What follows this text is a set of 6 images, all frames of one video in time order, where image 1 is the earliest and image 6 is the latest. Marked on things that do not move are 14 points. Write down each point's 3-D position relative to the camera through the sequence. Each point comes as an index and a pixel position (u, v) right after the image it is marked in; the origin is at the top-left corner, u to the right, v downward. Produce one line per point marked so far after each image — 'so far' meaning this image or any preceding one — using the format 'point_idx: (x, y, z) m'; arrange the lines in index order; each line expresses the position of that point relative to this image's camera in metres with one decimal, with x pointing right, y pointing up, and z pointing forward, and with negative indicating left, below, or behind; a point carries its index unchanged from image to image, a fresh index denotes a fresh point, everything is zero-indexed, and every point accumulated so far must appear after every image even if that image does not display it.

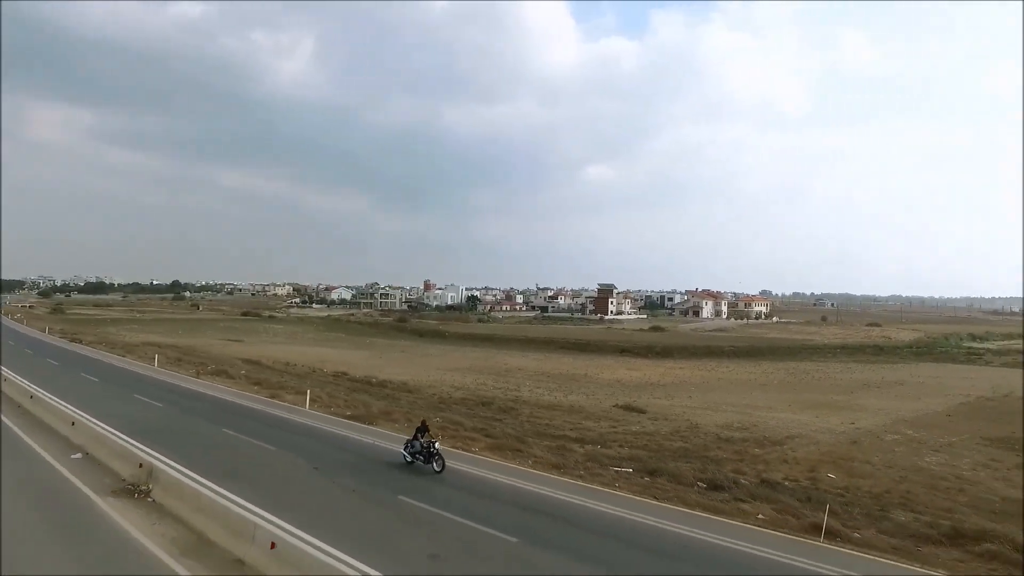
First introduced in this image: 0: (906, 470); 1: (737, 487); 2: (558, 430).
0: (+9.4, -4.3, +14.0) m
1: (+4.2, -3.8, +10.8) m
2: (+1.3, -3.7, +15.2) m
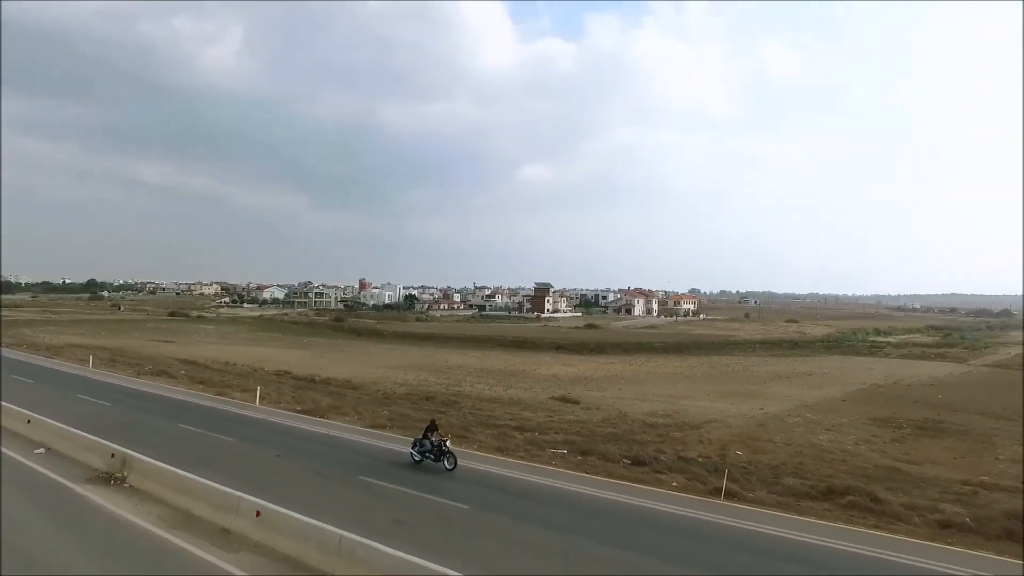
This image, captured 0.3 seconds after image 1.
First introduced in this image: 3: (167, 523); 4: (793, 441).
0: (+7.9, -4.3, +16.0) m
1: (+3.1, -3.8, +12.3) m
2: (-0.2, -3.7, +16.4) m
3: (-4.0, -2.7, +6.8) m
4: (+8.1, -4.4, +16.8) m
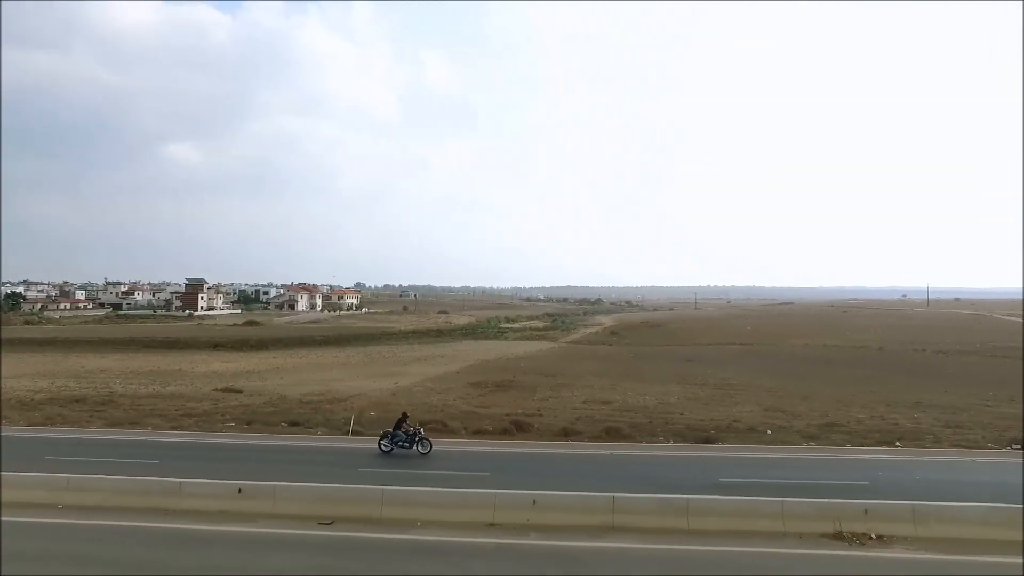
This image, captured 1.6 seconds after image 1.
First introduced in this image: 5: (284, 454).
0: (-3.6, -4.4, +22.2) m
1: (-5.7, -3.9, +16.4) m
2: (-10.7, -3.8, +18.1) m
3: (-8.8, -3.0, +8.0) m
4: (-3.9, -4.5, +22.9) m
5: (-4.8, -3.5, +12.2) m
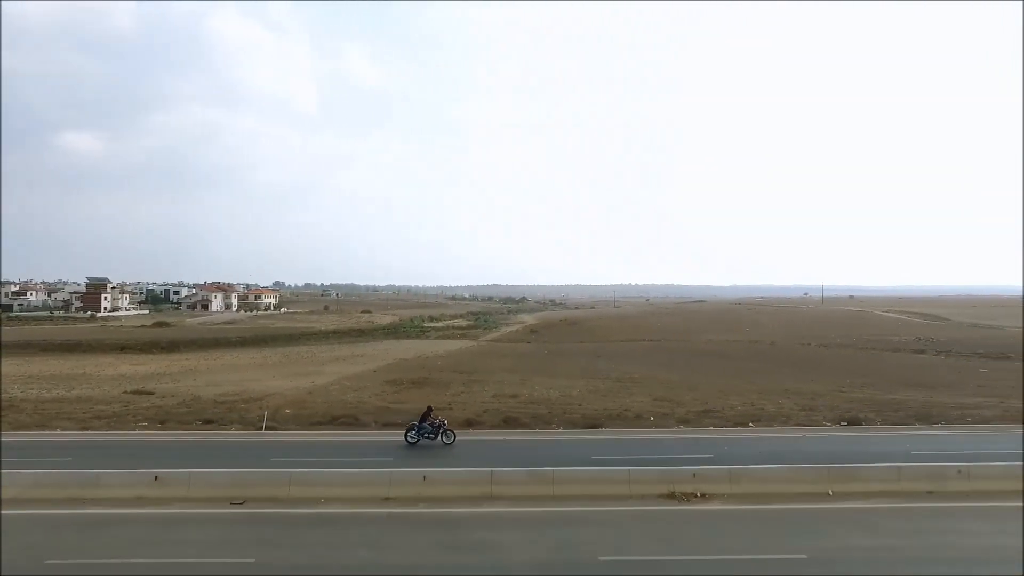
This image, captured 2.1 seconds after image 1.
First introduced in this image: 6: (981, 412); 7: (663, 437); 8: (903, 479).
0: (-7.2, -4.5, +23.1) m
1: (-8.5, -4.0, +17.1) m
2: (-13.7, -3.9, +18.2) m
3: (-10.5, -3.1, +8.4) m
4: (-7.5, -4.6, +23.8) m
5: (-7.1, -3.6, +13.1) m
6: (+16.1, -4.3, +19.9) m
7: (+4.0, -4.0, +15.6) m
8: (+7.2, -3.5, +10.7) m
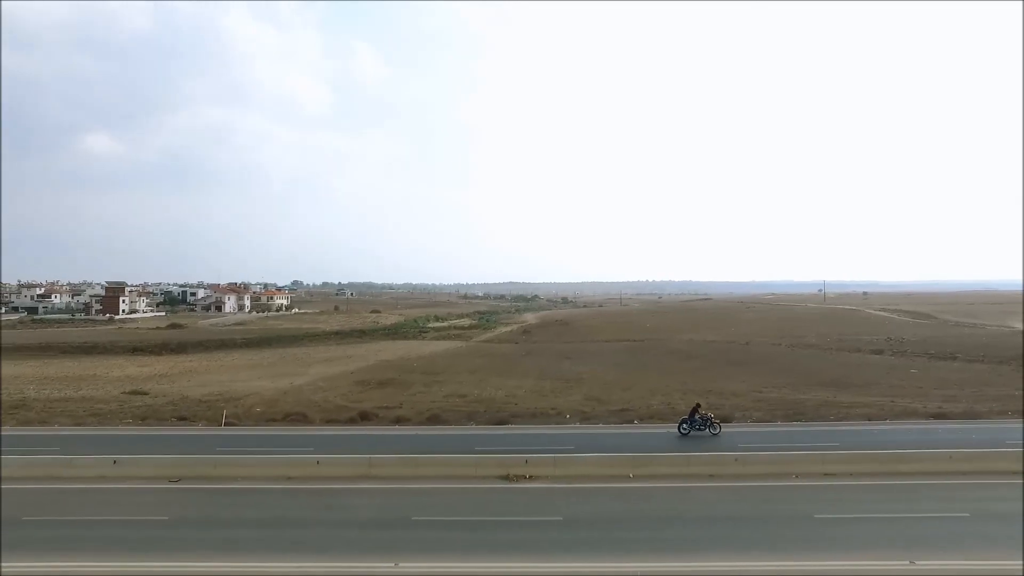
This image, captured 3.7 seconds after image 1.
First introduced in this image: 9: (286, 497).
0: (-9.8, -5.2, +26.5) m
1: (-11.3, -4.7, +20.5) m
2: (-16.5, -4.6, +21.8) m
3: (-13.6, -3.8, +11.8) m
4: (-10.1, -5.2, +27.1) m
5: (-10.0, -4.3, +16.5) m
6: (+13.4, -4.8, +22.6) m
7: (+1.2, -4.6, +18.7) m
8: (+4.2, -4.1, +13.6) m
9: (-4.8, -4.4, +12.3) m
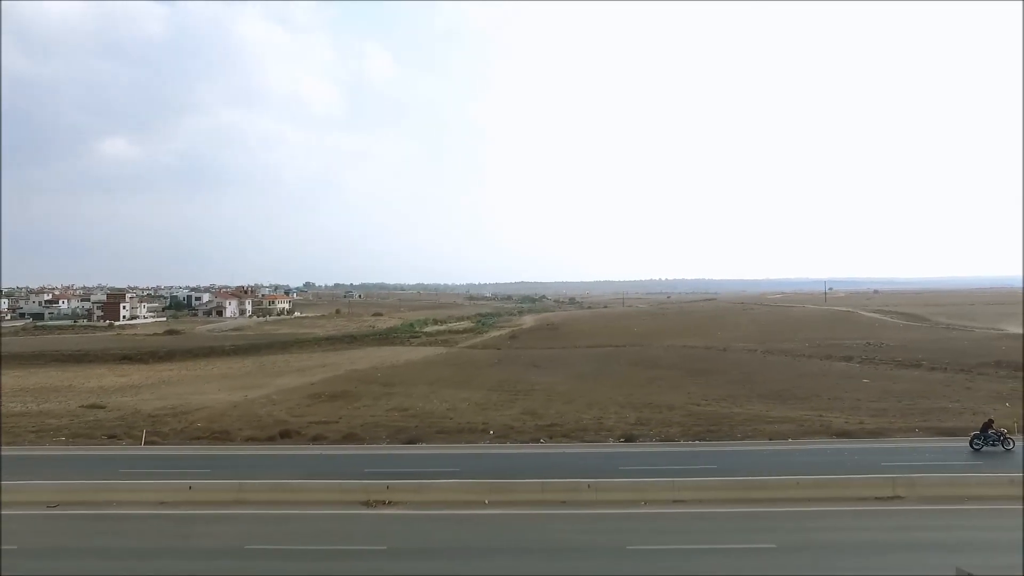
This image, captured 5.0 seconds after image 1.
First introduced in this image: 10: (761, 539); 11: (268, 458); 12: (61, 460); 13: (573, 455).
0: (-12.8, -6.0, +27.3) m
1: (-14.5, -5.6, +21.4) m
2: (-19.6, -5.6, +22.7) m
3: (-17.0, -4.8, +12.7) m
4: (-13.2, -6.1, +28.0) m
5: (-13.3, -5.2, +17.3) m
6: (+10.2, -5.5, +22.8) m
7: (-2.1, -5.4, +19.2) m
8: (+0.9, -4.9, +14.1) m
9: (-8.2, -5.3, +13.0) m
10: (+5.1, -5.1, +11.8) m
11: (-7.6, -5.3, +18.1) m
12: (-13.7, -5.2, +17.3) m
13: (+2.0, -5.2, +18.1) m
